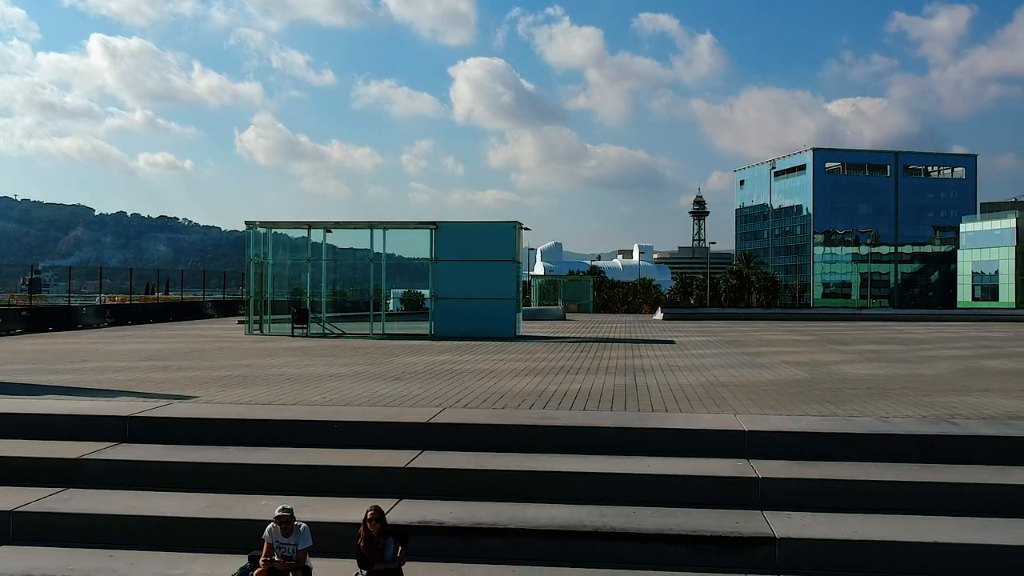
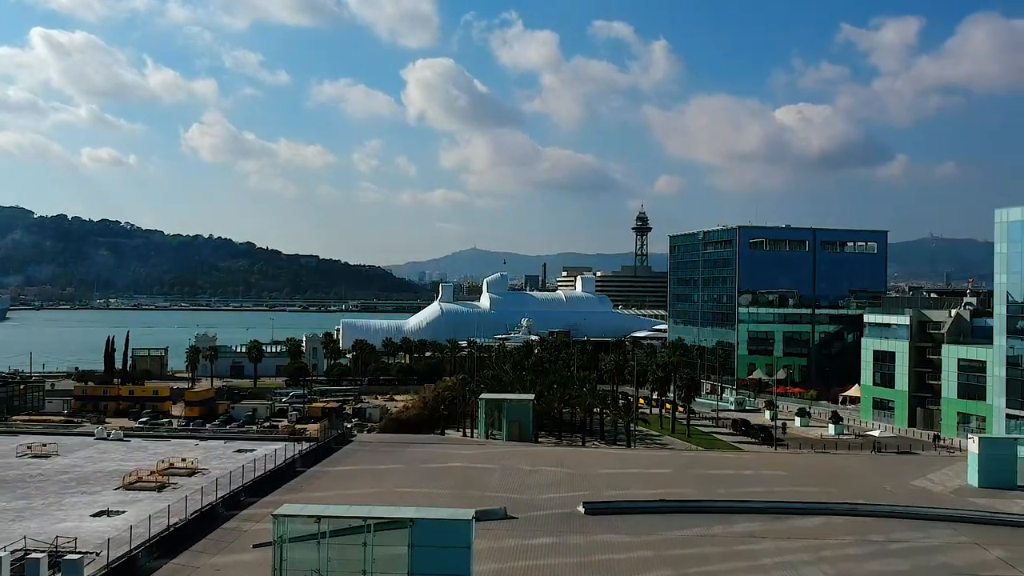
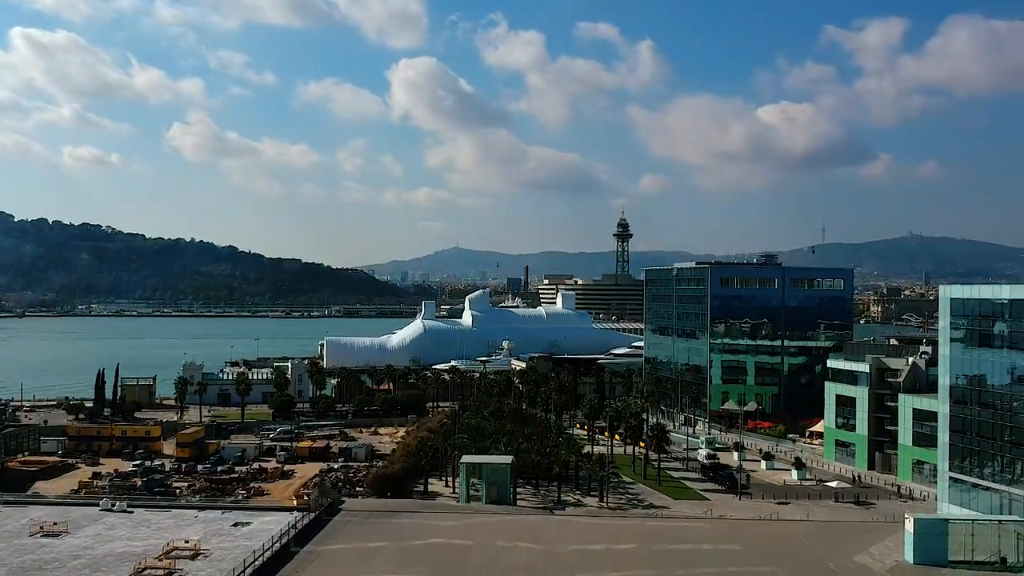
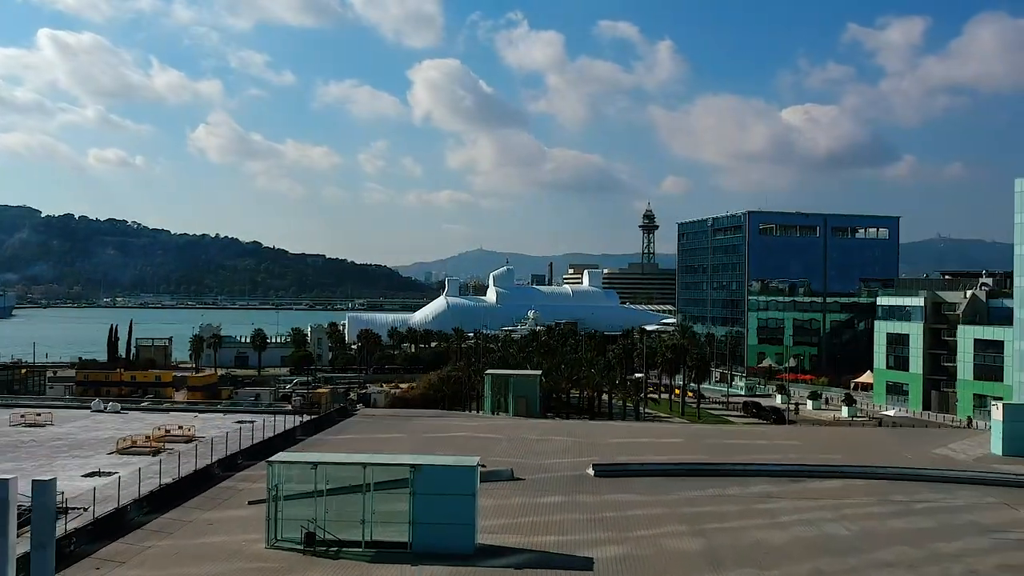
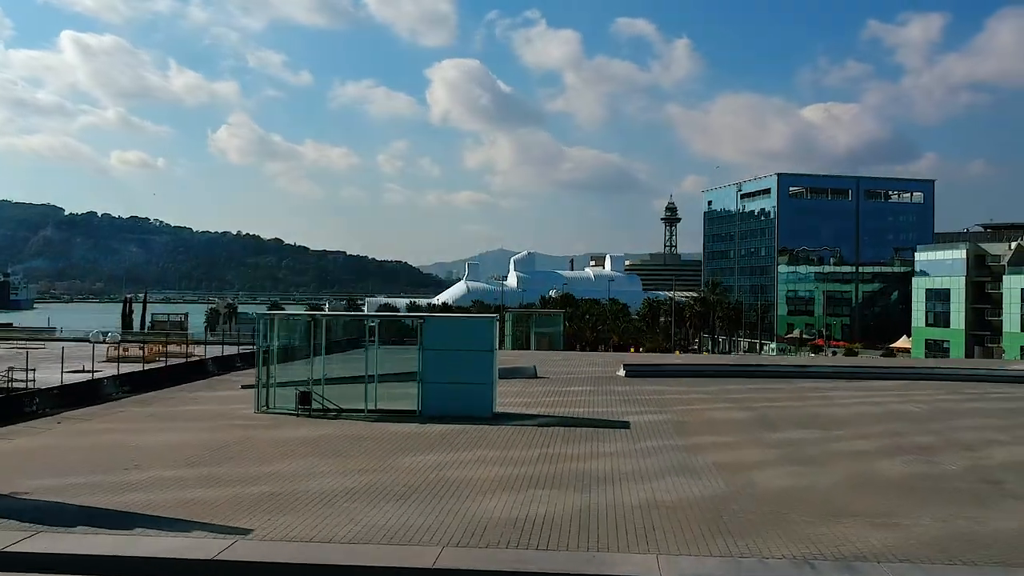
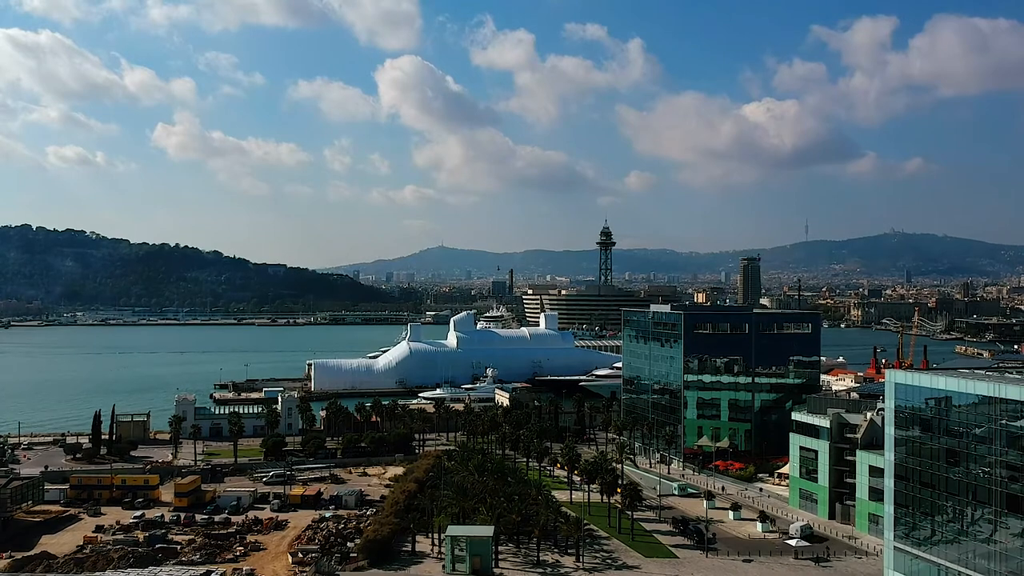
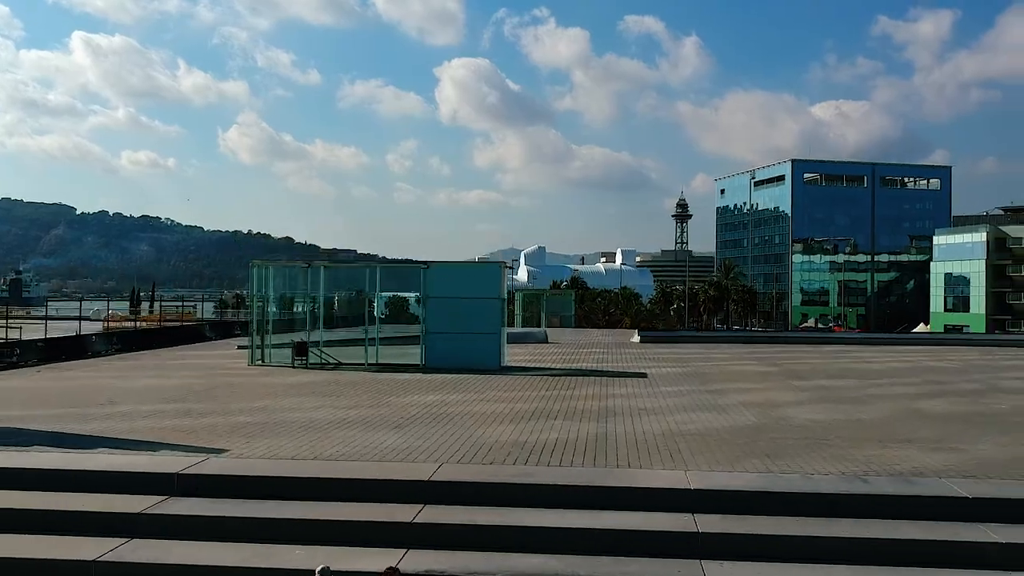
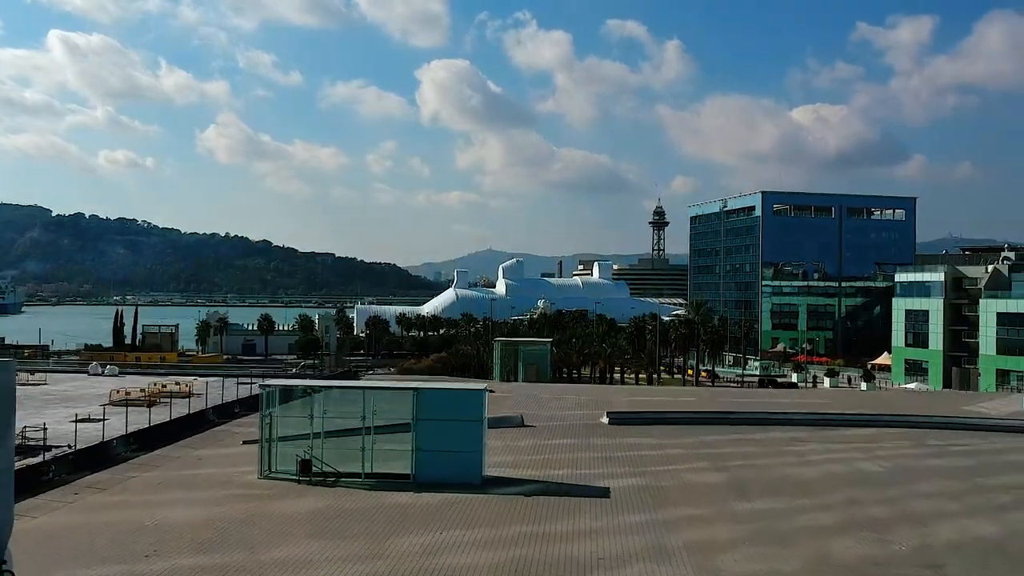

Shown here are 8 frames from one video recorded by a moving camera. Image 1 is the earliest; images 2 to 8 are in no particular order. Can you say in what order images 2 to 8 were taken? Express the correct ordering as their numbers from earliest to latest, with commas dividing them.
7, 5, 8, 4, 2, 3, 6
